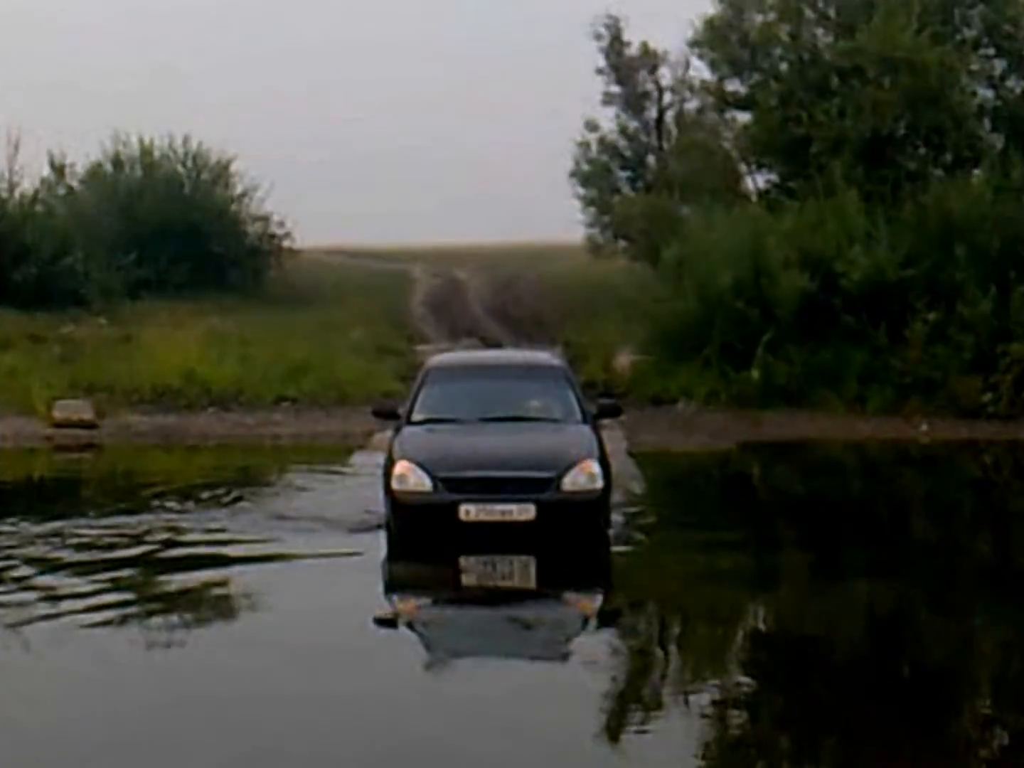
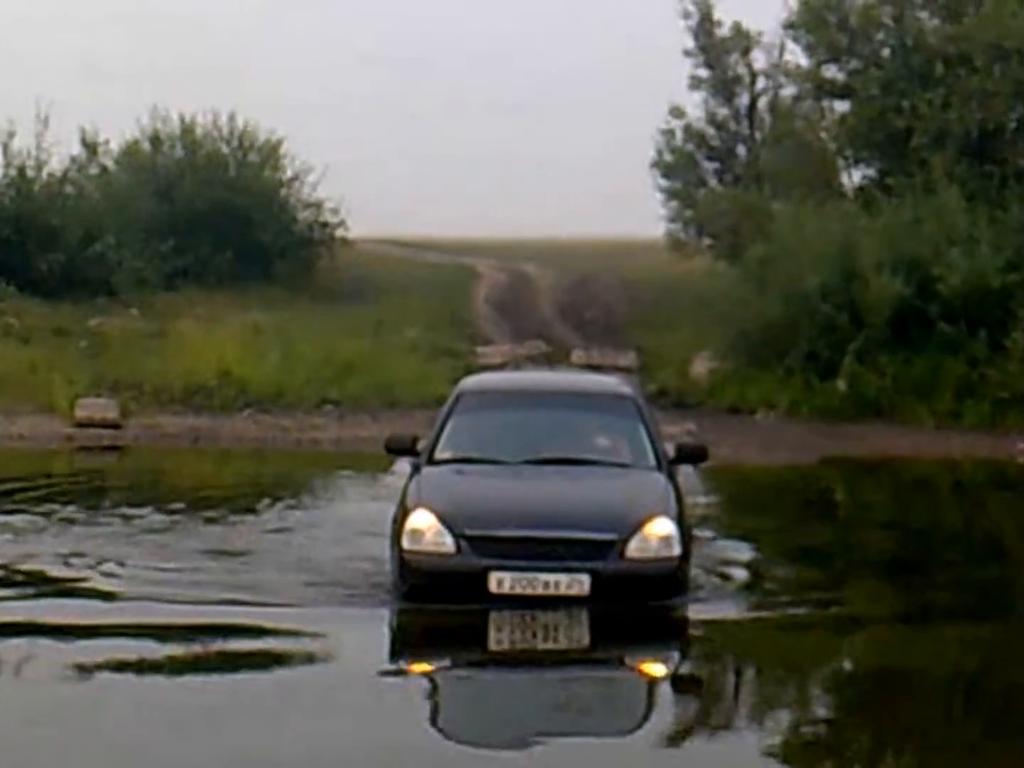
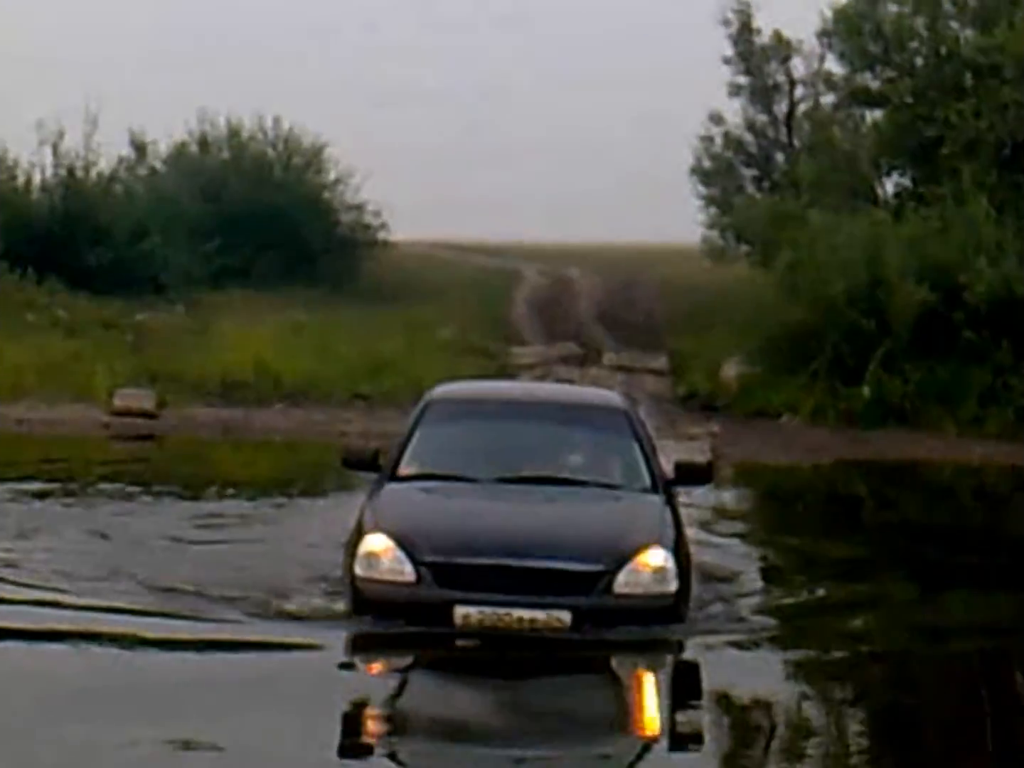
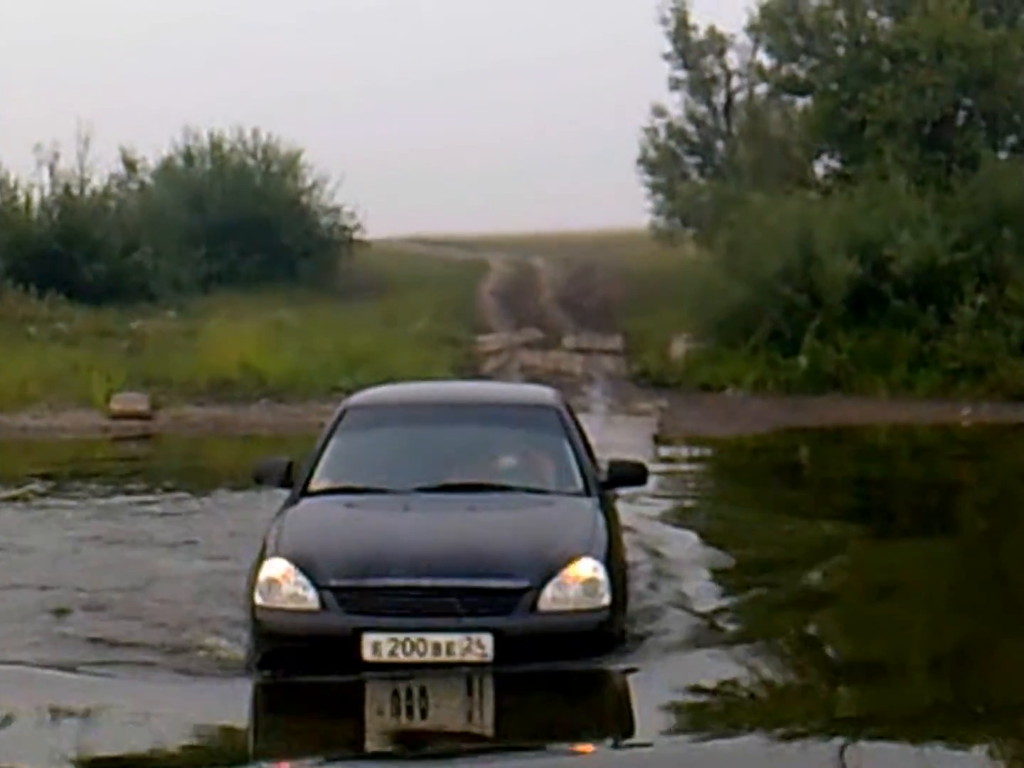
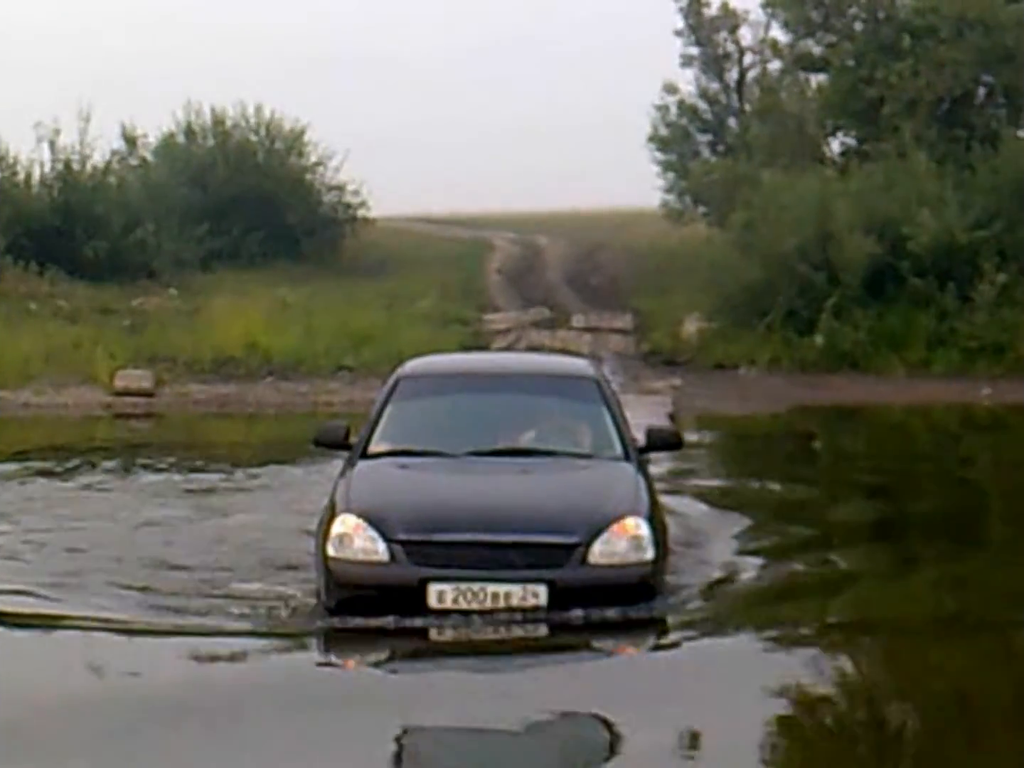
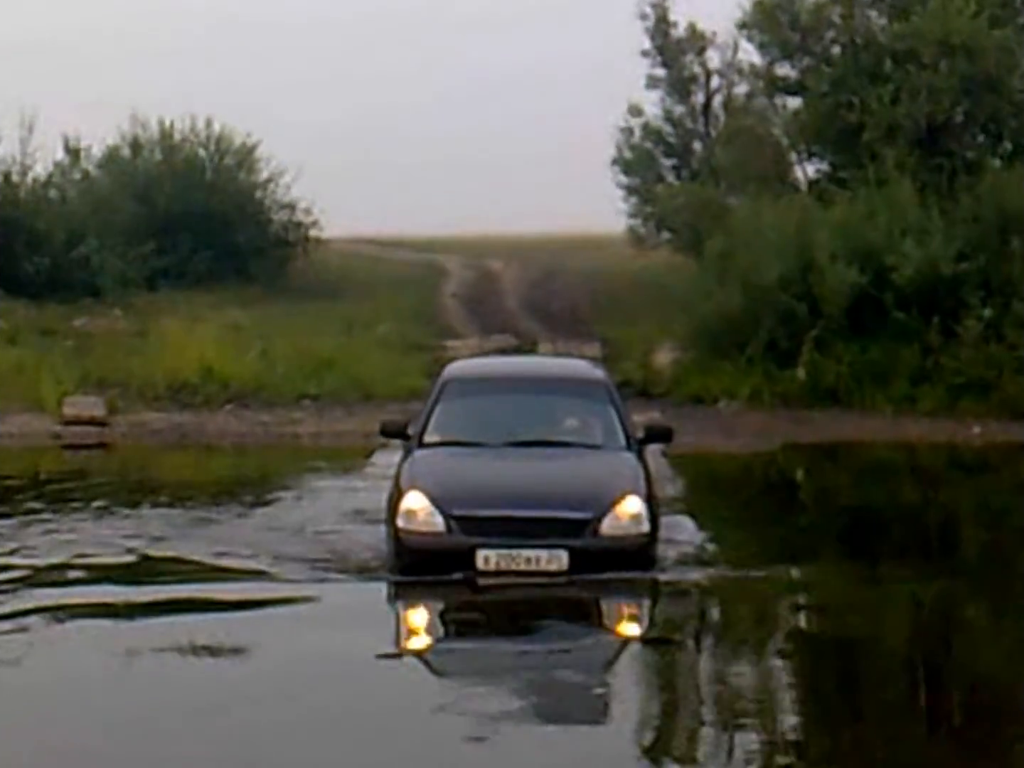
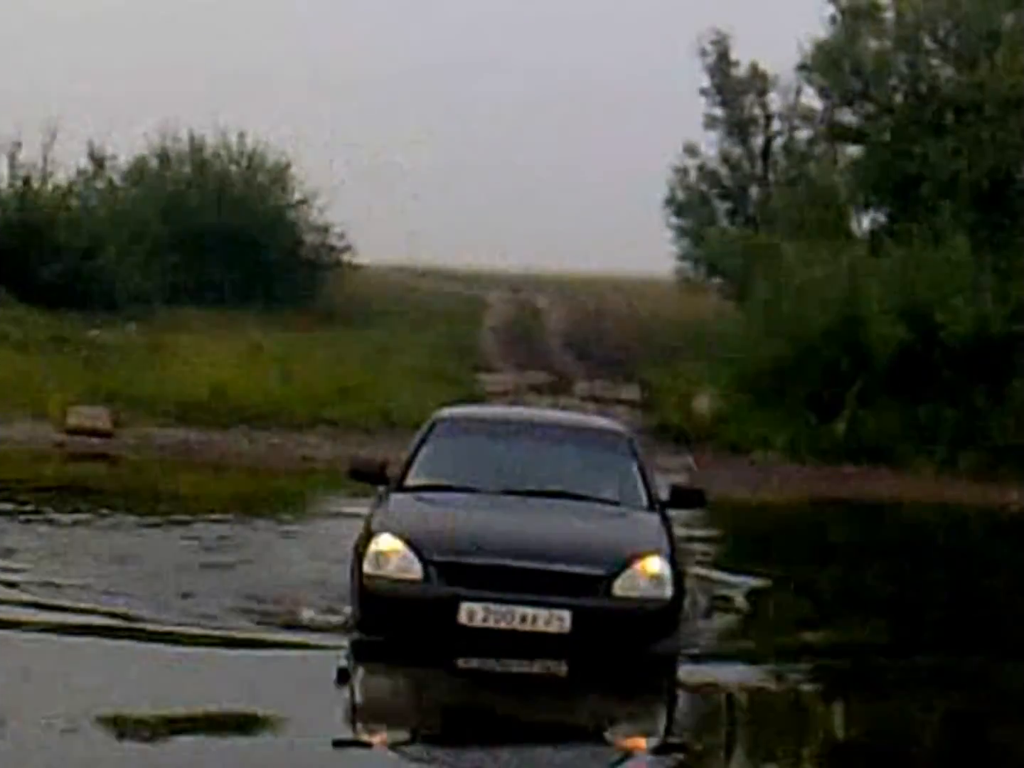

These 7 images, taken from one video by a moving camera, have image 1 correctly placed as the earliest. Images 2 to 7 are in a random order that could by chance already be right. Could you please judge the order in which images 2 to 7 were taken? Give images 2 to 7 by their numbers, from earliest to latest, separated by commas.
6, 2, 7, 3, 5, 4
